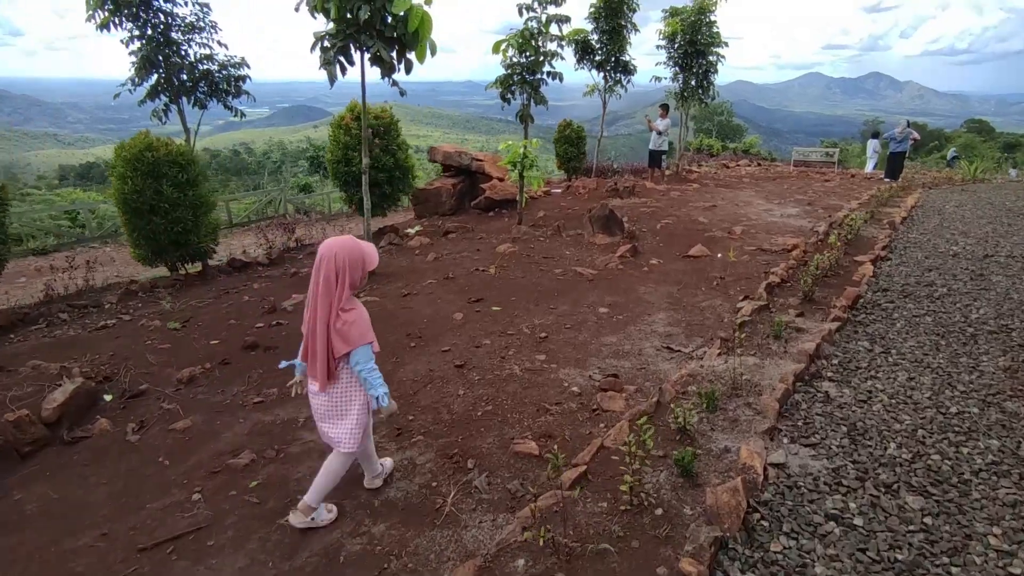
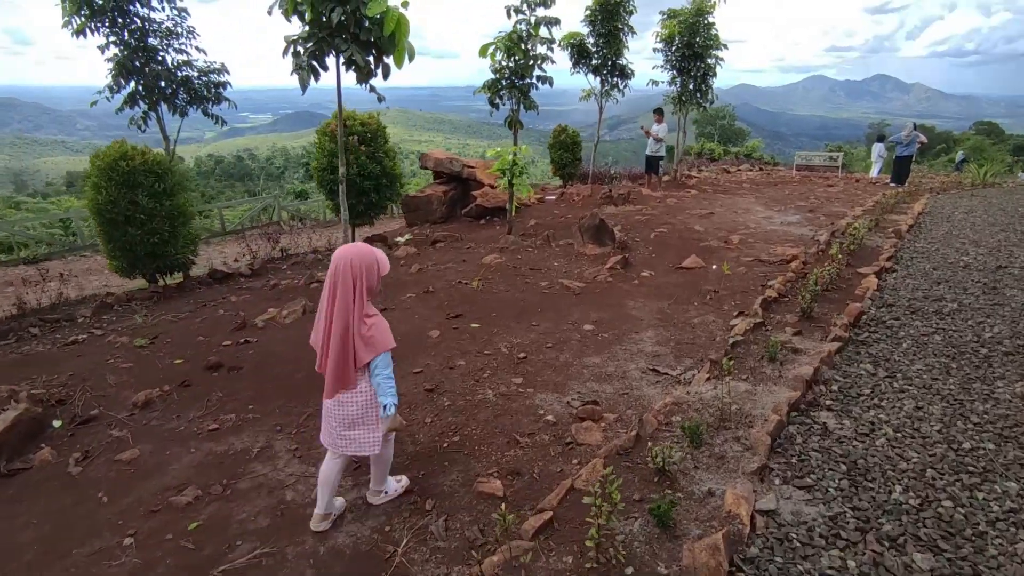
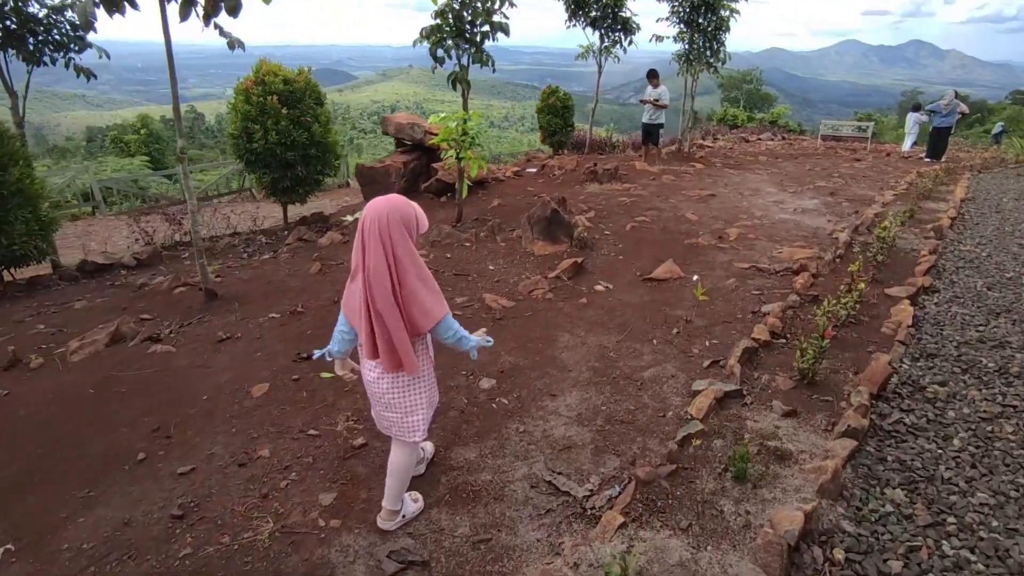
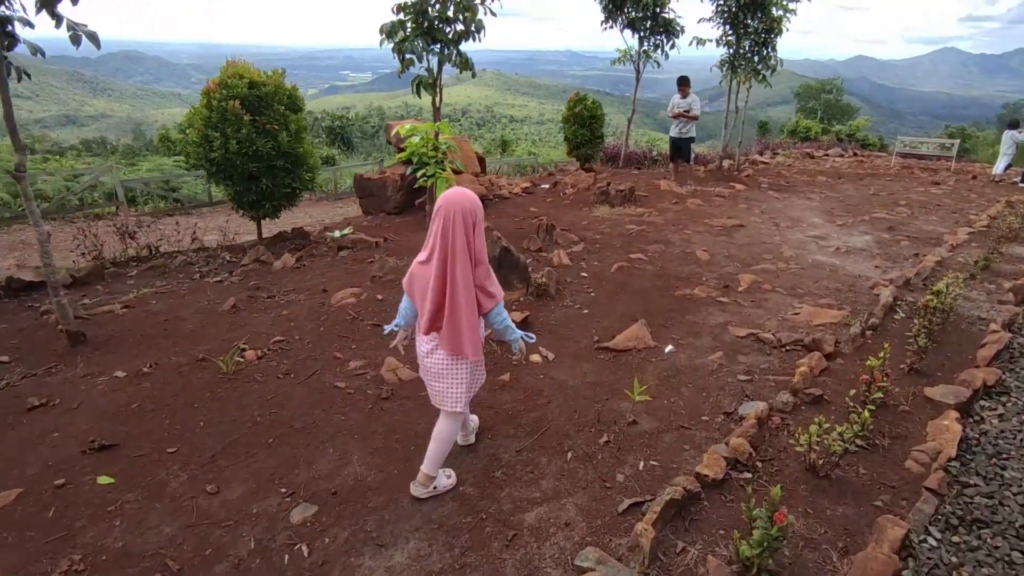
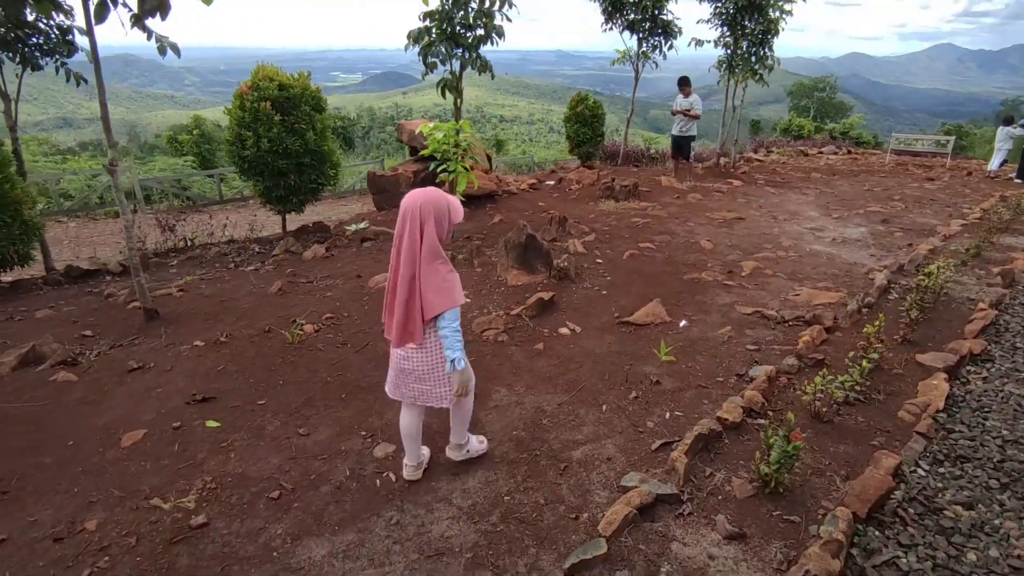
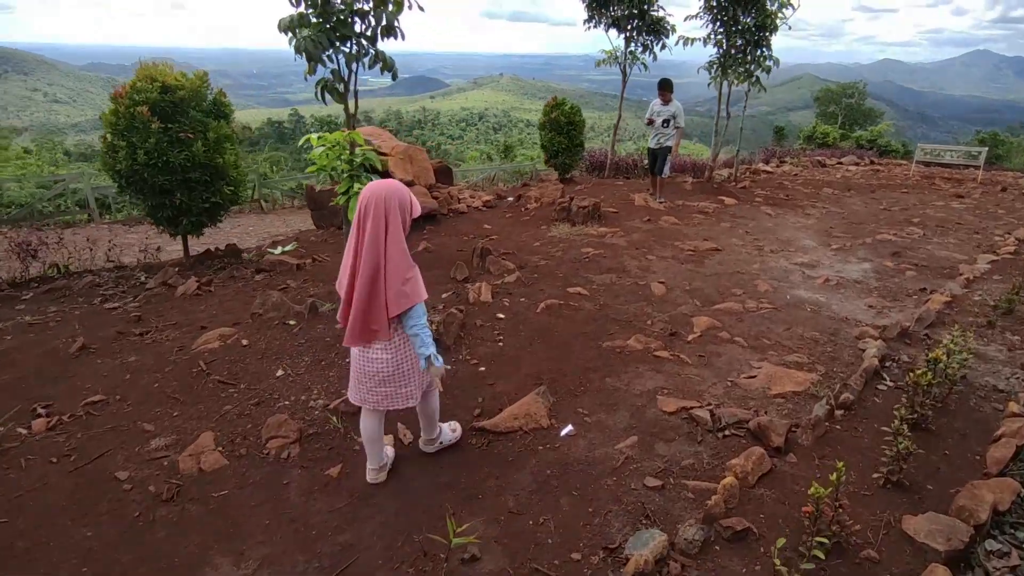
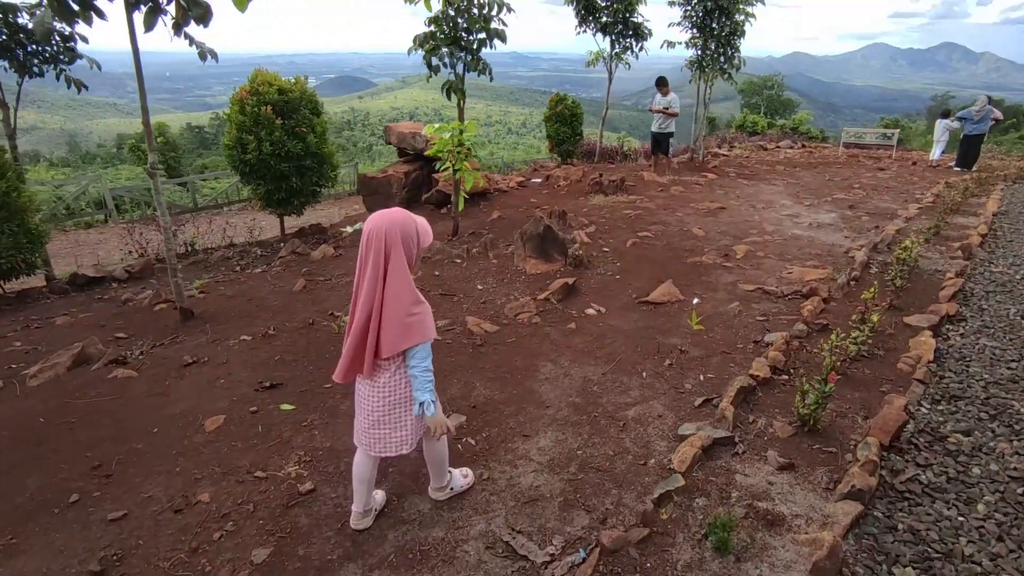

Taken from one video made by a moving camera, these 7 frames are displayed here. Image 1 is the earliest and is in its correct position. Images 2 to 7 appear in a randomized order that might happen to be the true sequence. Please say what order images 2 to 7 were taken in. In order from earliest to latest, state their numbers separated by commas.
2, 3, 7, 5, 4, 6
